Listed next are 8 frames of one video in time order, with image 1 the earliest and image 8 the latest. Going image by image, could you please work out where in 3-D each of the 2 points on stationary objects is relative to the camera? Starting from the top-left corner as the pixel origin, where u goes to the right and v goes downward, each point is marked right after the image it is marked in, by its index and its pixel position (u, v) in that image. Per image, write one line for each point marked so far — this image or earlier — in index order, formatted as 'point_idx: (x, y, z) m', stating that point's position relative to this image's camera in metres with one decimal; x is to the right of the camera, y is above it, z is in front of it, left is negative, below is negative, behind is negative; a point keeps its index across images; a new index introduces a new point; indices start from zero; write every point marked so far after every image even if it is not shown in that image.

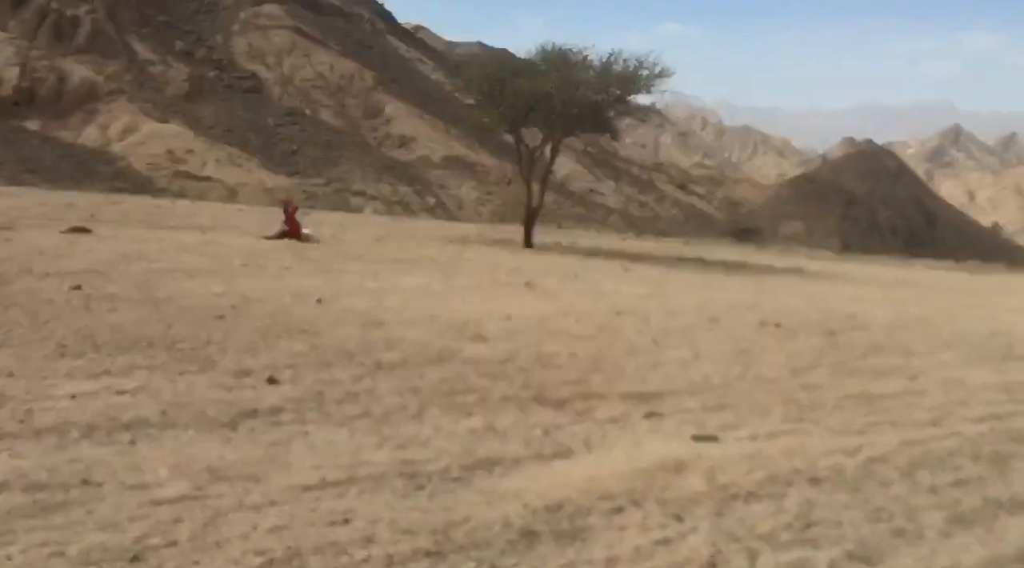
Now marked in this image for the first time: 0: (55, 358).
0: (-2.6, -0.4, +5.6) m
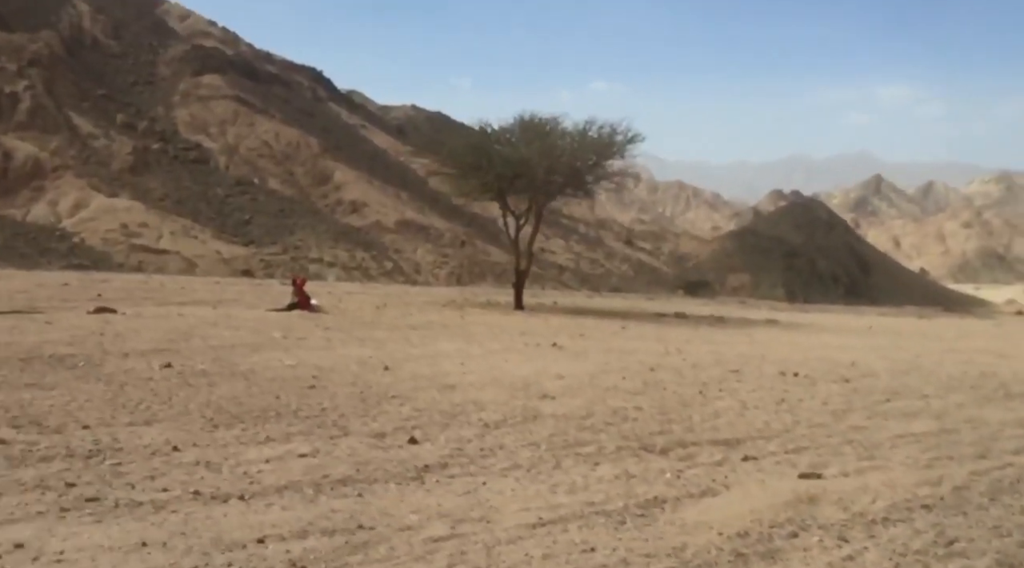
0: (-1.9, -0.9, +6.0) m
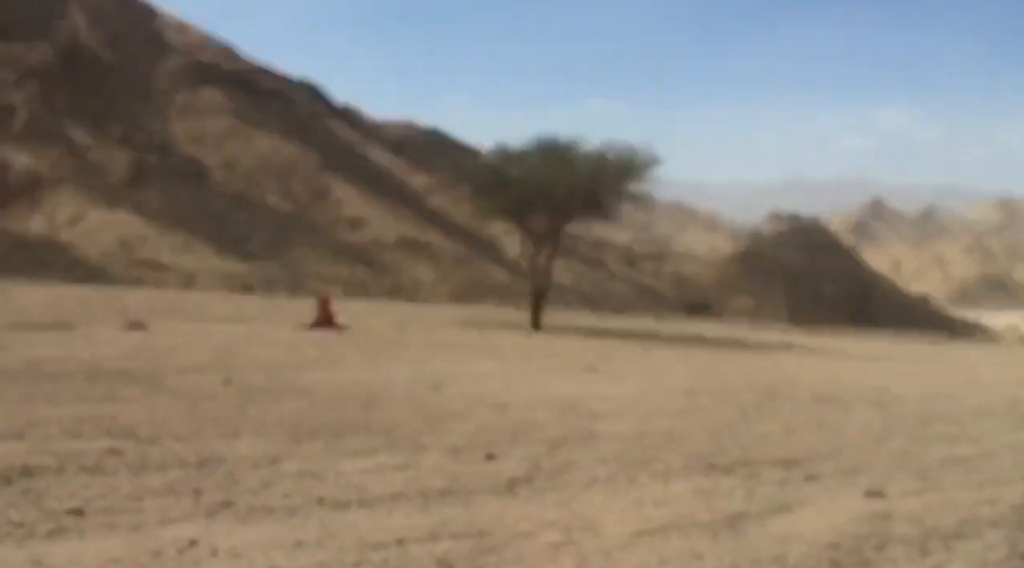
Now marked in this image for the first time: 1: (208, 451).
0: (-1.4, -1.0, +6.3) m
1: (-1.7, -1.0, +5.4) m
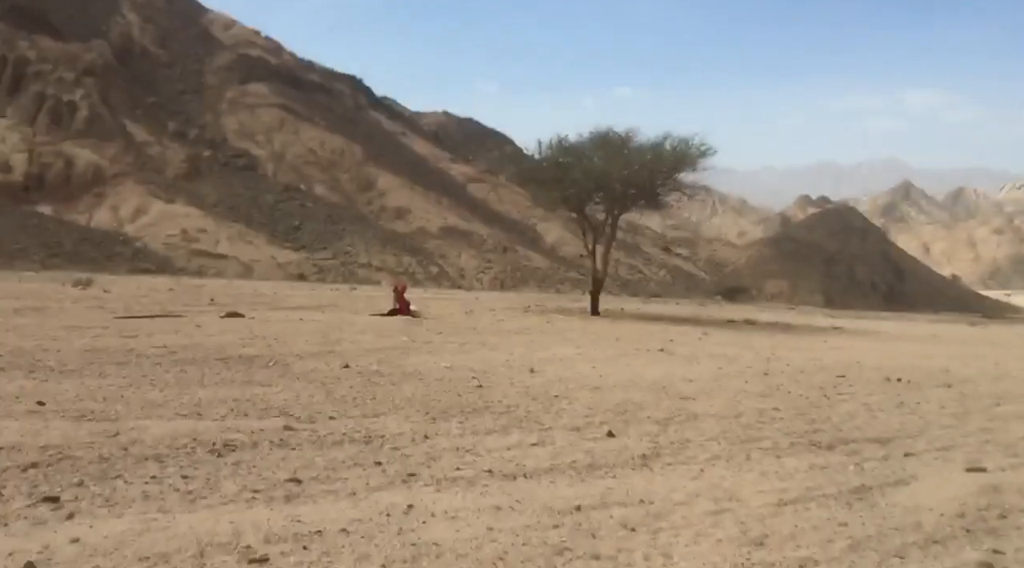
0: (-0.5, -1.0, +6.8) m
1: (-0.9, -0.9, +5.9) m
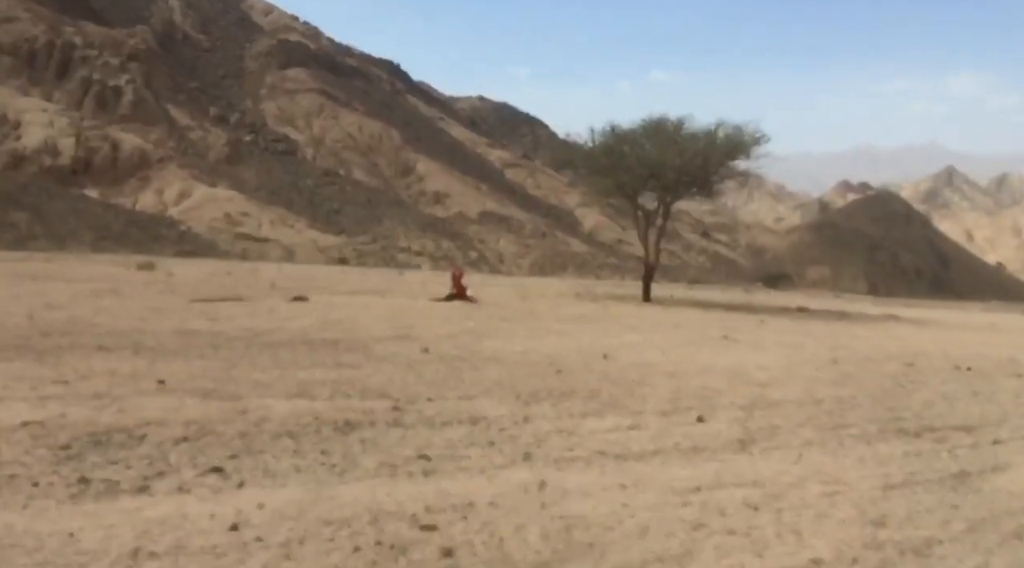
0: (+0.1, -0.9, +7.0) m
1: (-0.3, -0.8, +6.1) m
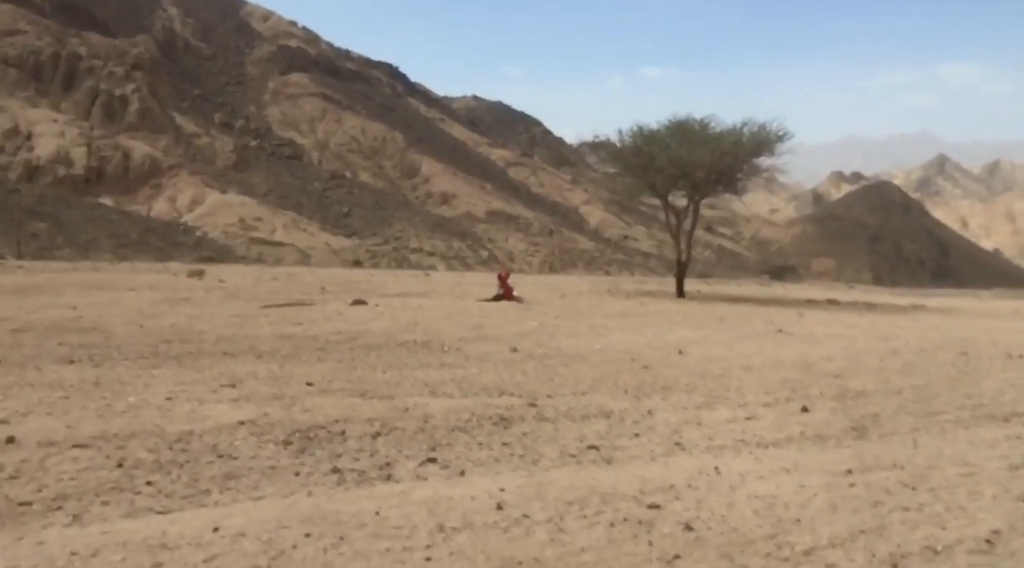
0: (+1.0, -0.9, +7.4) m
1: (+0.6, -0.8, +6.5) m
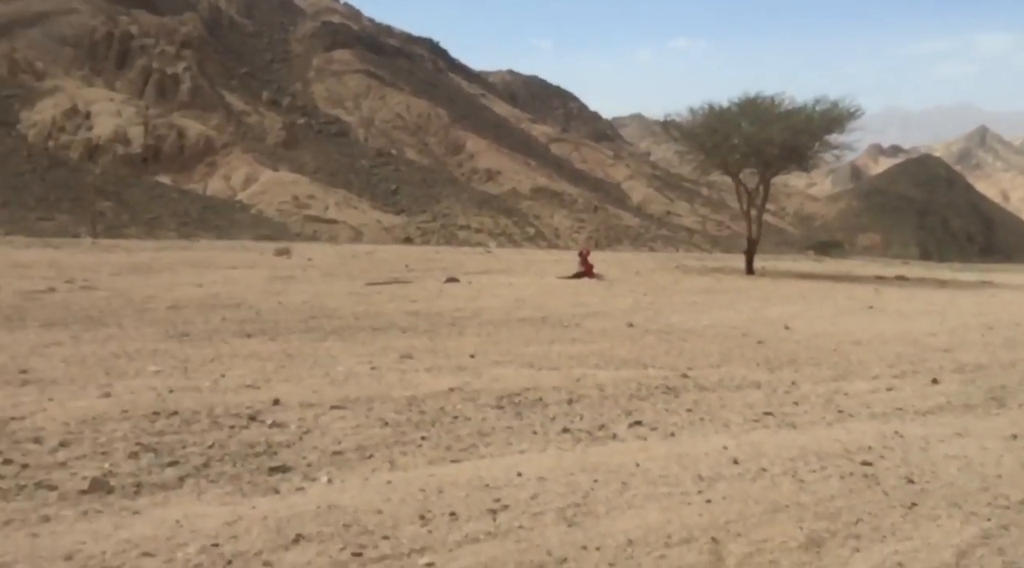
0: (+2.1, -0.7, +7.7) m
1: (+1.6, -0.7, +6.9) m
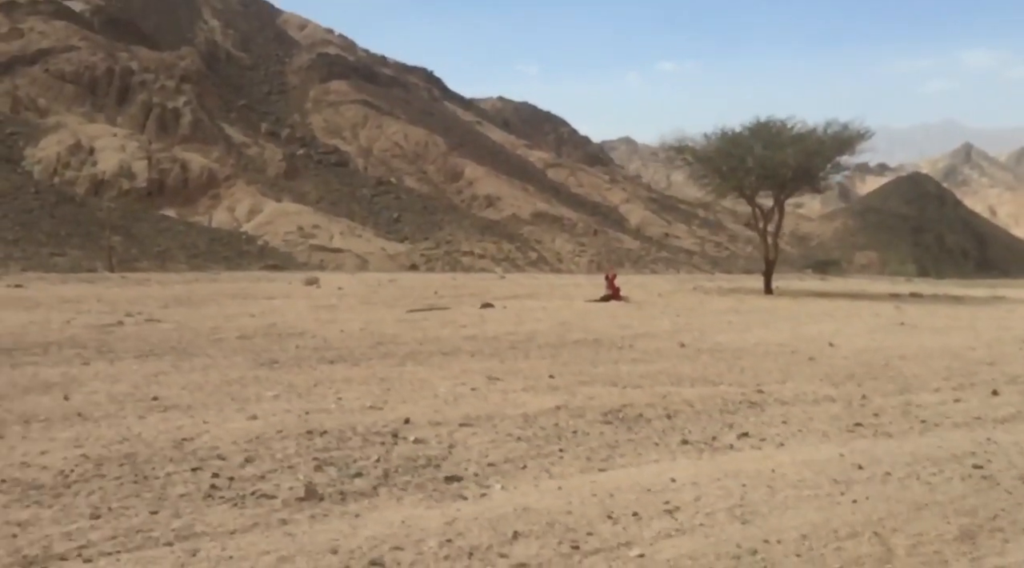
0: (+2.7, -0.8, +7.9) m
1: (+2.2, -0.8, +7.1) m
